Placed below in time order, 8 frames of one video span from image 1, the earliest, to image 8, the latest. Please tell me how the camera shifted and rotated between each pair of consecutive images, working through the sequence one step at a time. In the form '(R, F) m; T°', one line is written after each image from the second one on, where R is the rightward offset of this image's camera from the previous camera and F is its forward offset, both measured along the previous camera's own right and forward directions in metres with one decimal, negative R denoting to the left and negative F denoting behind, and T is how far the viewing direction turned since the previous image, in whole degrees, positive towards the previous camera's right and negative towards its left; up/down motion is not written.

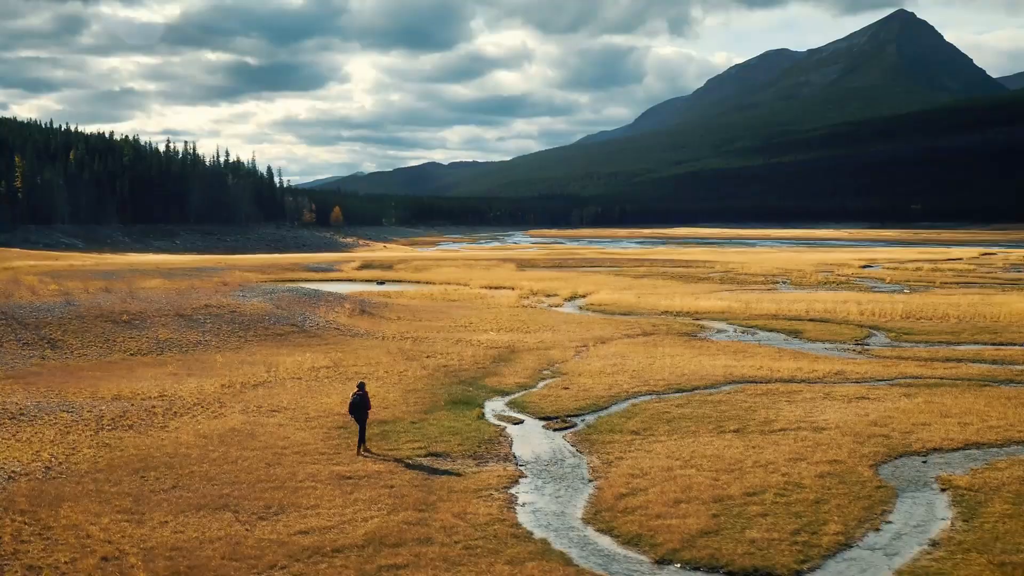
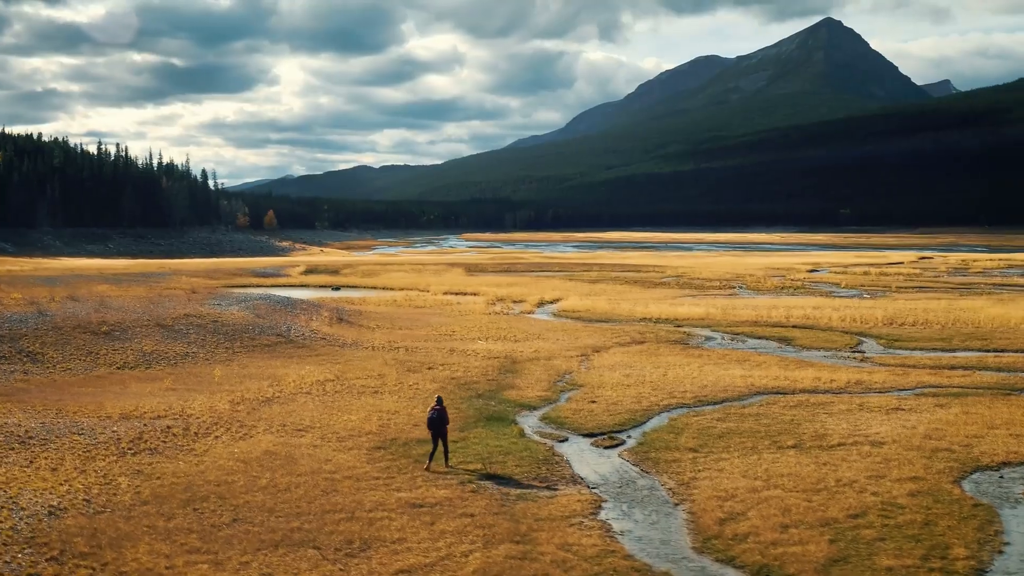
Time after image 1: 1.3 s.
(-2.8, +1.4) m; +4°
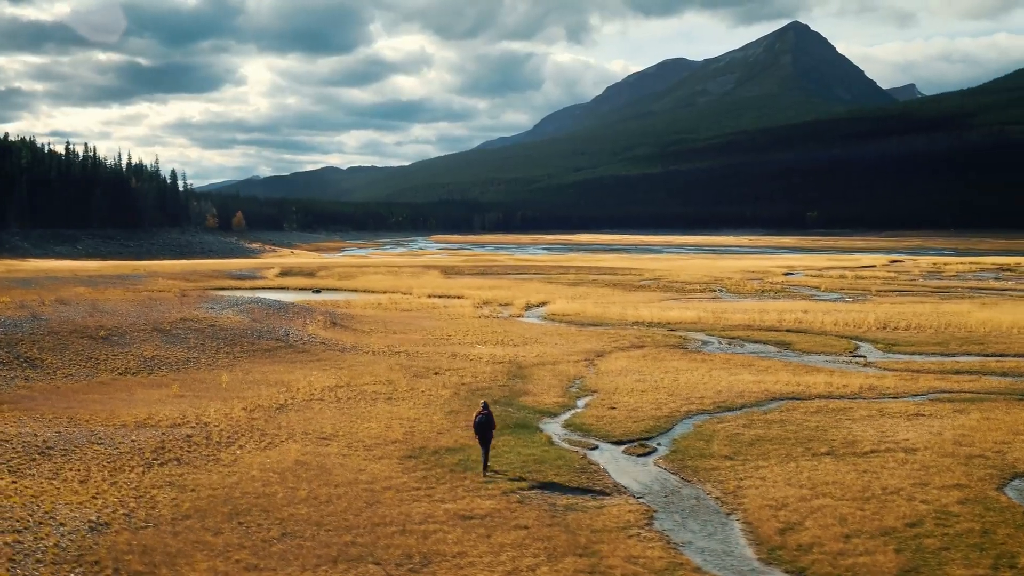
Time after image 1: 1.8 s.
(-1.5, +0.4) m; +2°
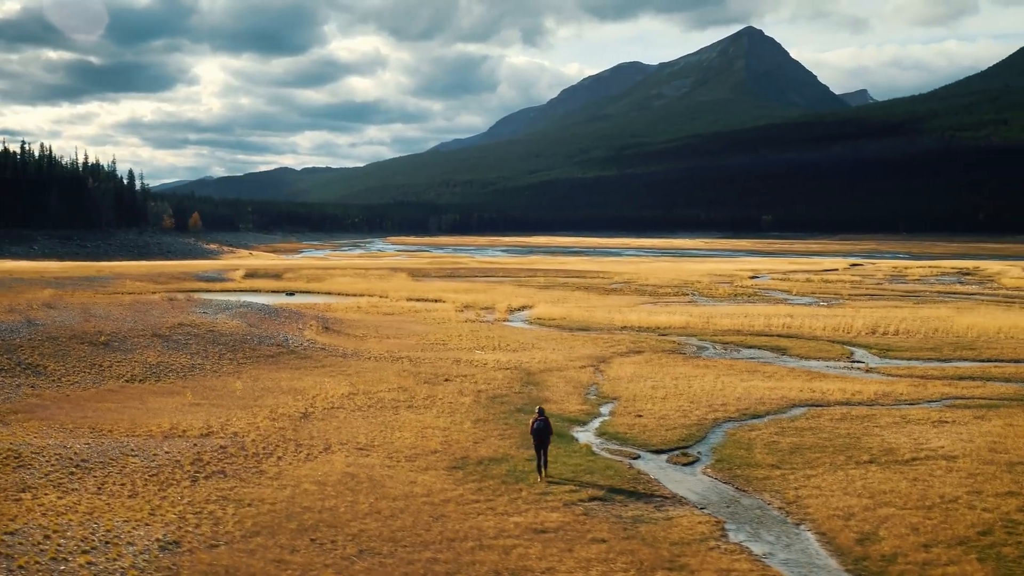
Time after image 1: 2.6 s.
(-2.1, +0.3) m; +3°
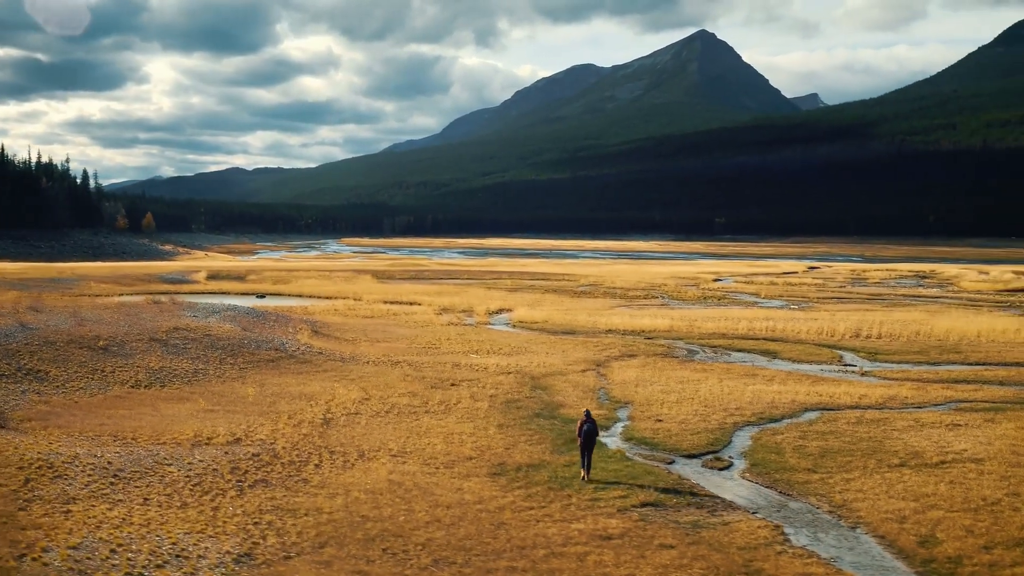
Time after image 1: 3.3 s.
(-2.0, 0.0) m; +3°
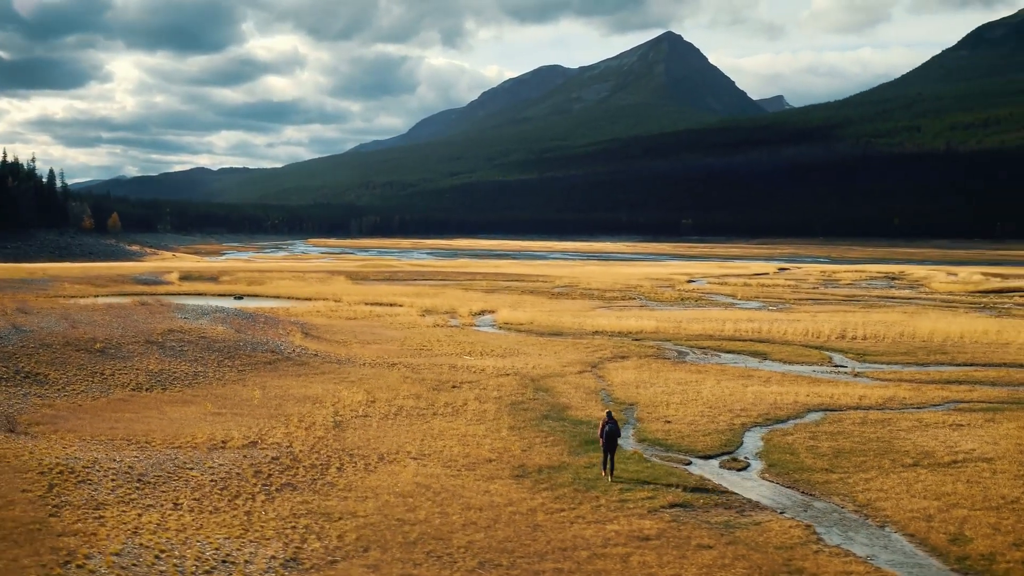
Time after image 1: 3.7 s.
(-1.3, -0.1) m; +2°
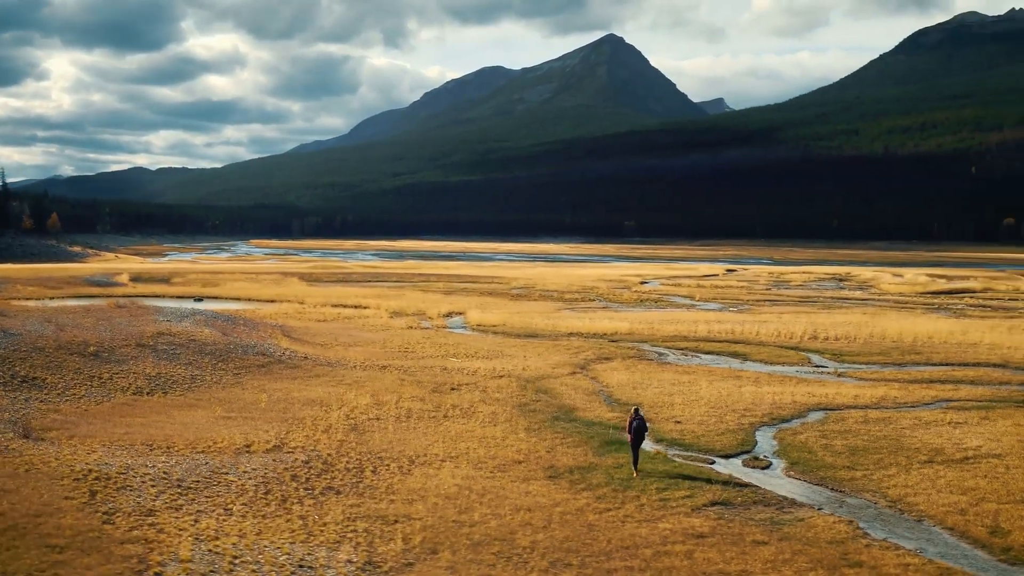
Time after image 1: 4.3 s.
(-2.1, -0.2) m; +3°
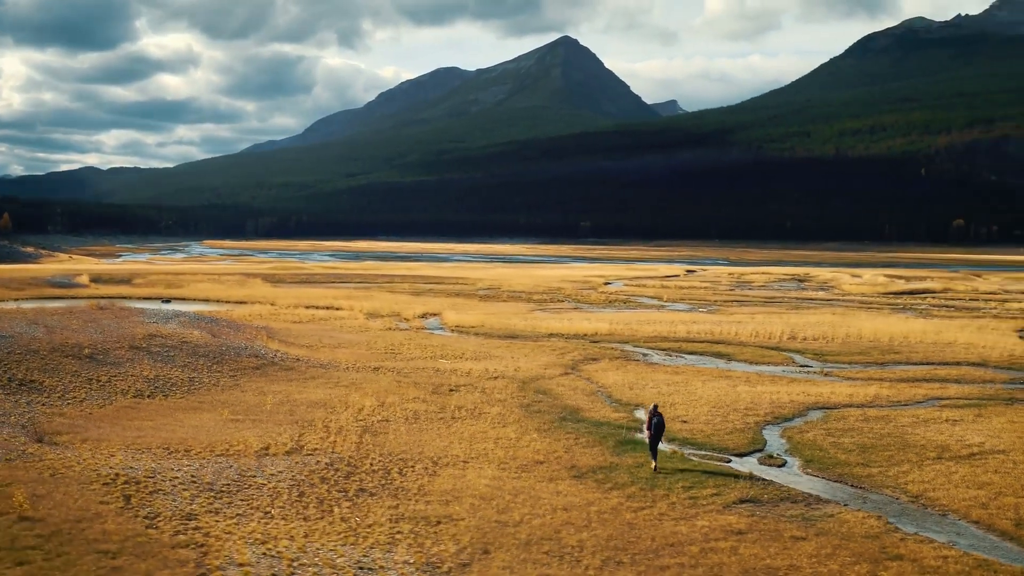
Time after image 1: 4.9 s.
(-1.6, -0.2) m; +3°
